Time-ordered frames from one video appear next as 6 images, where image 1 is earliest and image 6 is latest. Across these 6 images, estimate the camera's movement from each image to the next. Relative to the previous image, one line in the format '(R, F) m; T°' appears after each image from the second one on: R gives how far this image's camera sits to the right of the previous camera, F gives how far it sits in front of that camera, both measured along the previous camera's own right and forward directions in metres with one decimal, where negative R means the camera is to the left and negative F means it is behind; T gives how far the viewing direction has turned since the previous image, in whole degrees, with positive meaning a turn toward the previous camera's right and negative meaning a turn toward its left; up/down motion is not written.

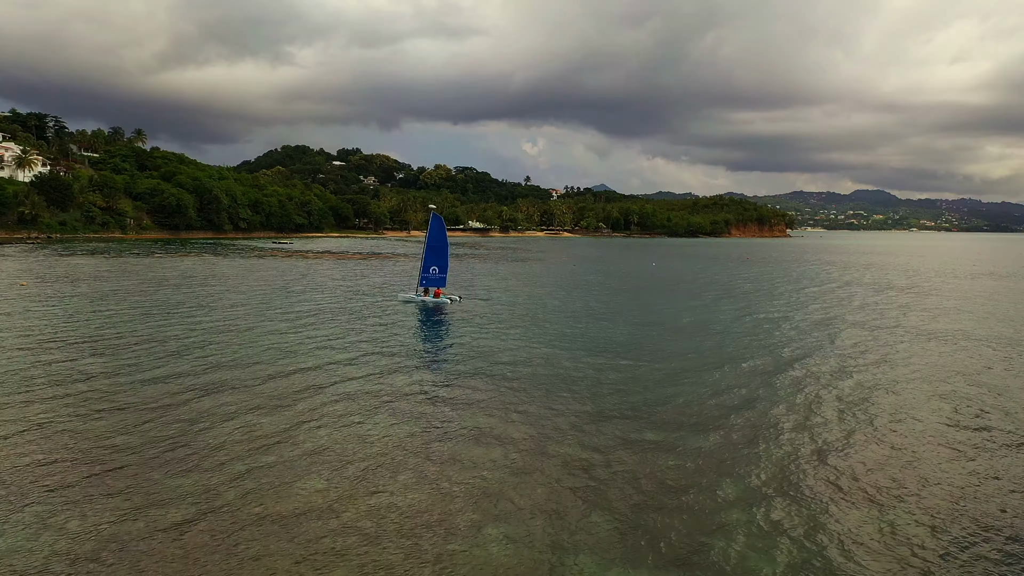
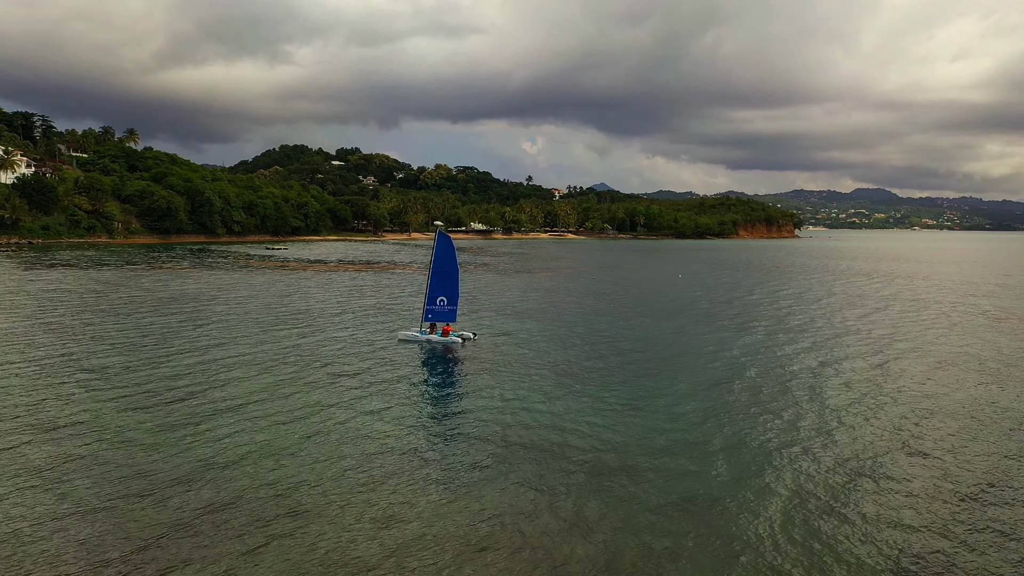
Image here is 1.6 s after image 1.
(-0.6, +6.0) m; 0°
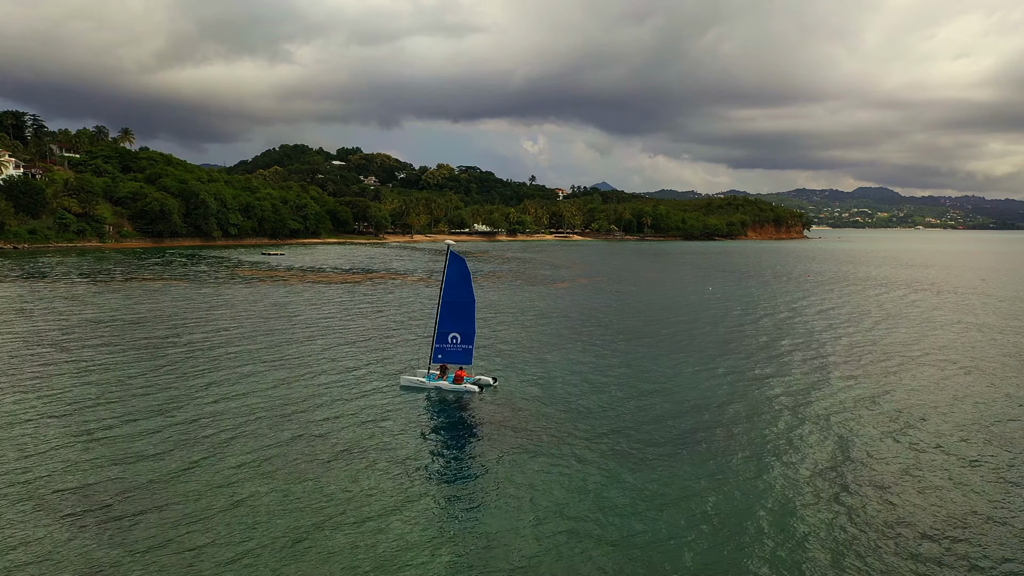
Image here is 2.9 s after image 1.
(-0.8, +5.4) m; 0°
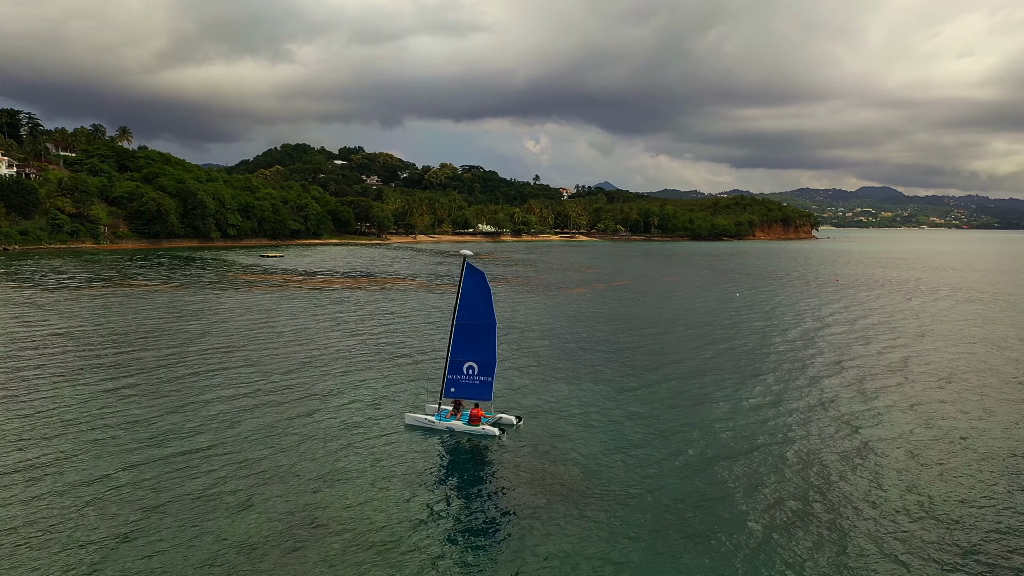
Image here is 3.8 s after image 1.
(-0.7, +4.0) m; 0°
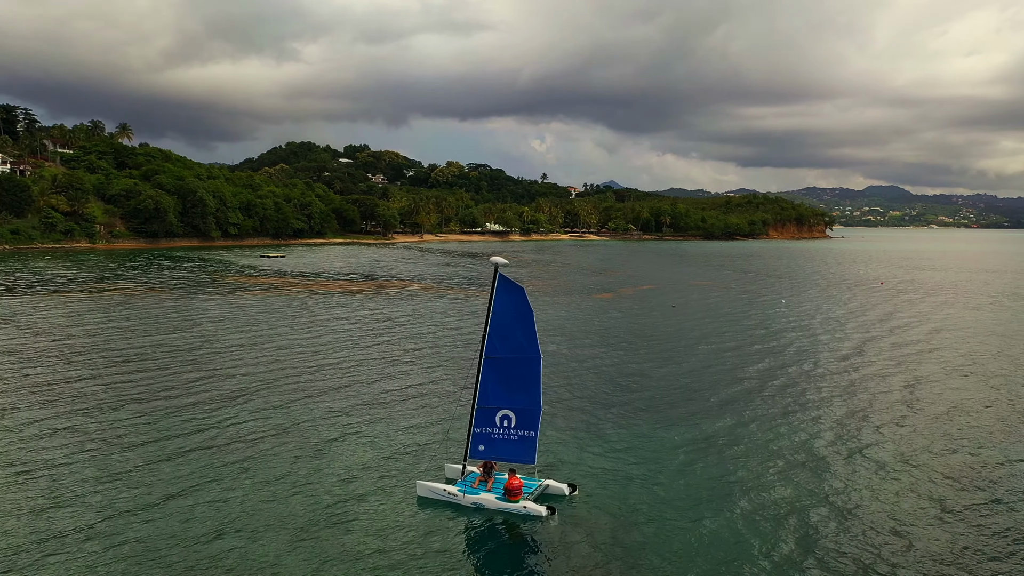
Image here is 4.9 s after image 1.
(-0.8, +5.2) m; 0°
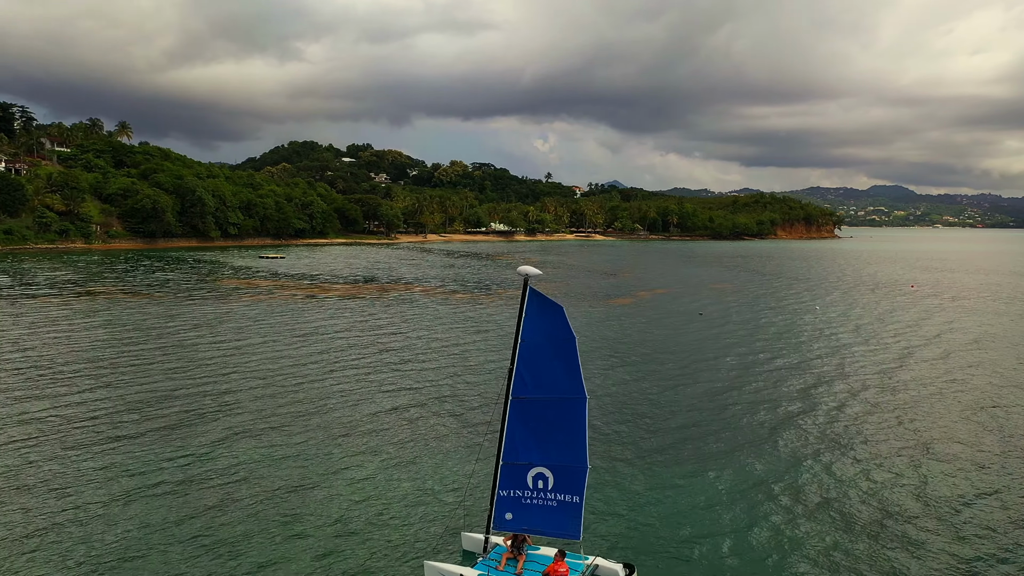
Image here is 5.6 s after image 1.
(-0.5, +3.3) m; 0°
